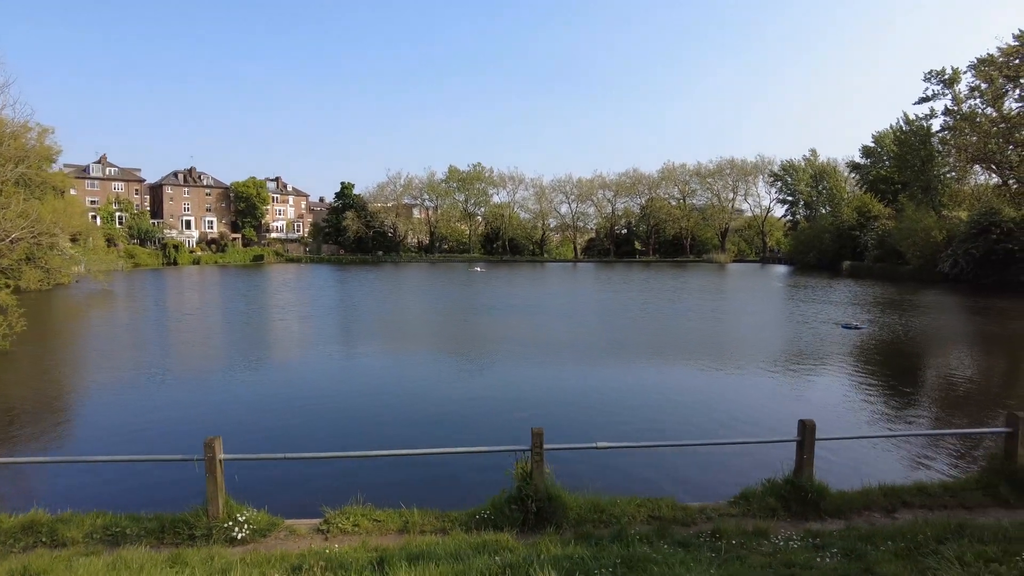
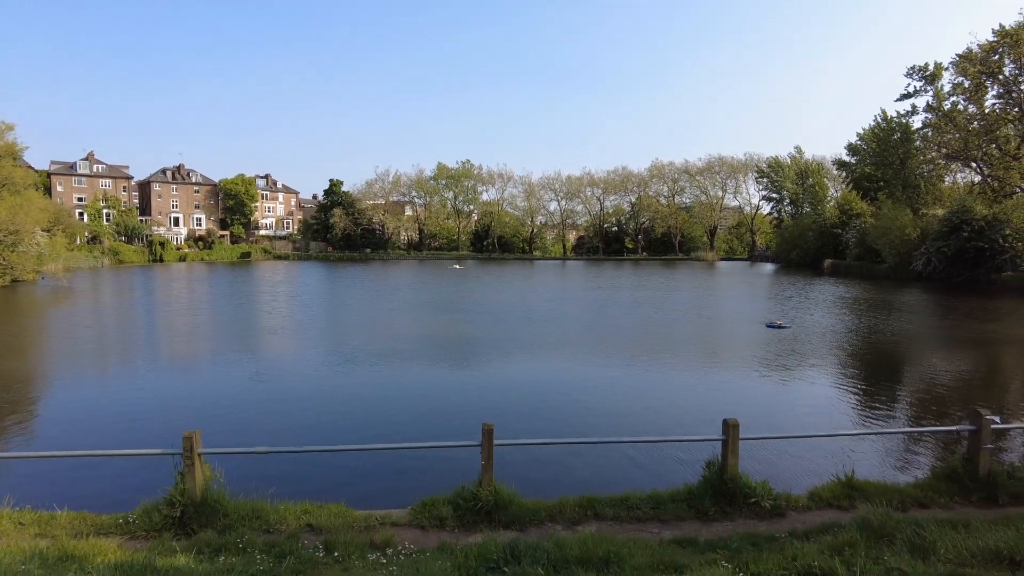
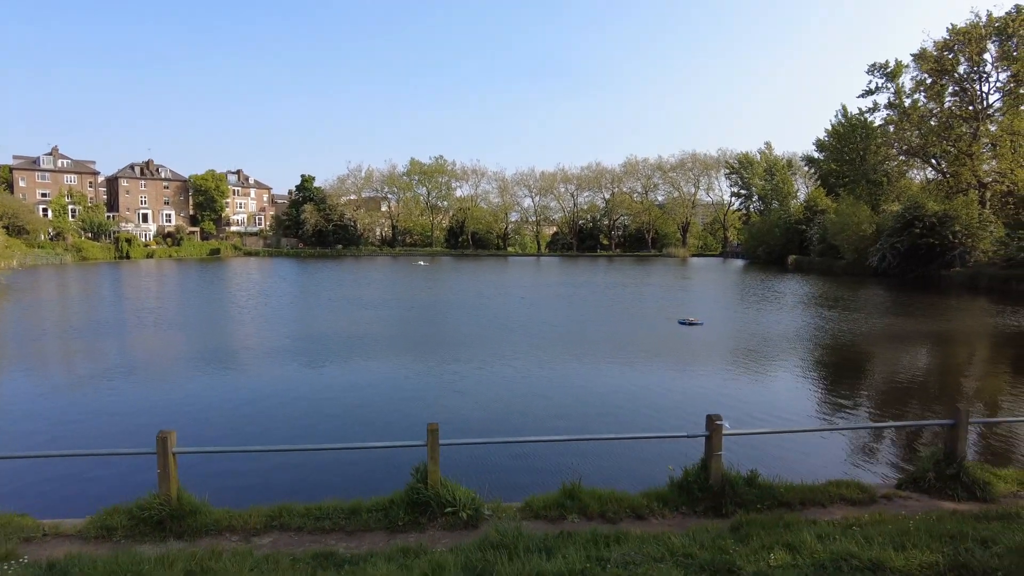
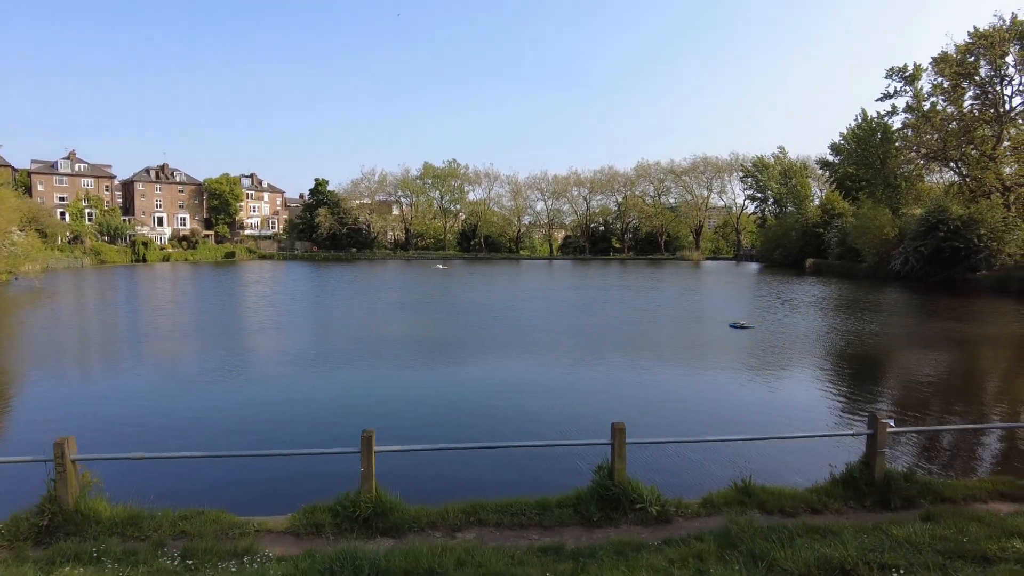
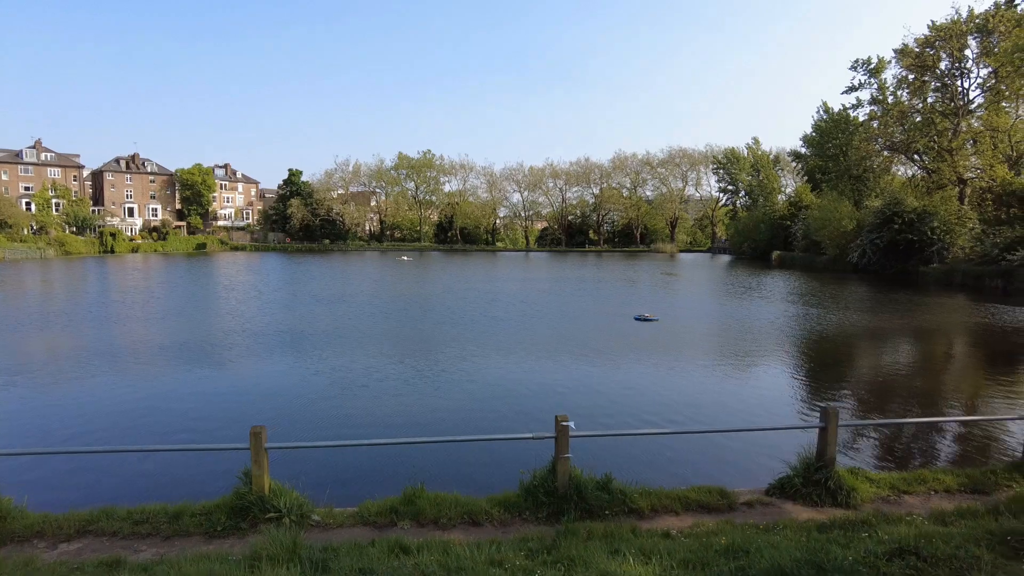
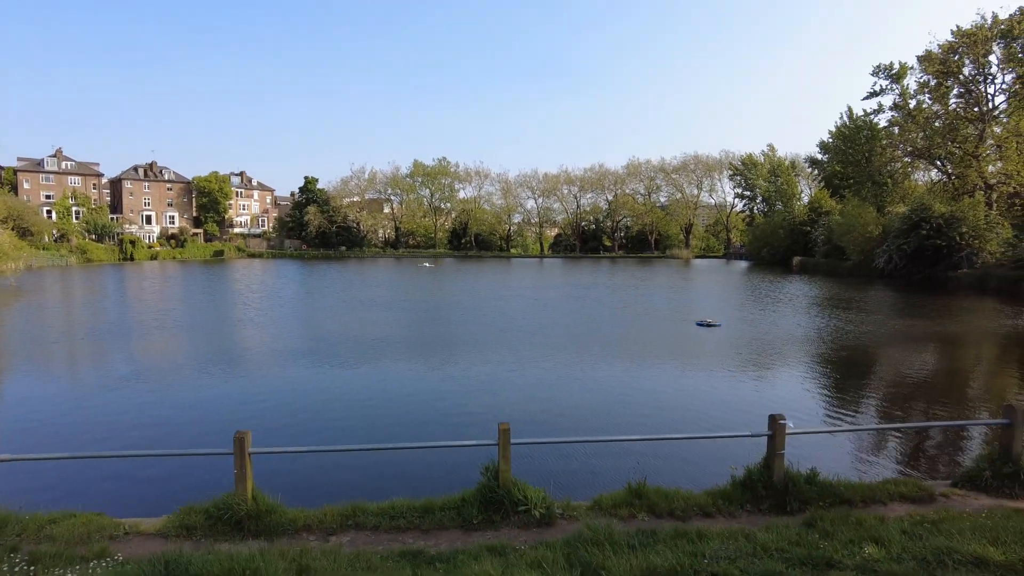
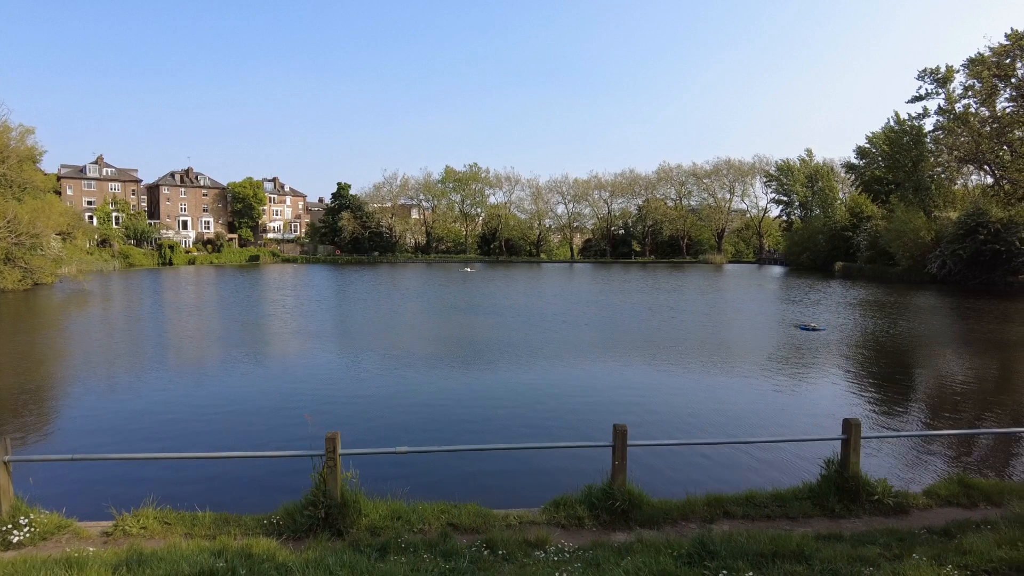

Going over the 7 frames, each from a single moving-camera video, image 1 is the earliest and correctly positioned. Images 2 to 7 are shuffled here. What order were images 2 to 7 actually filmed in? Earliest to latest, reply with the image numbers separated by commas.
7, 2, 4, 6, 3, 5
